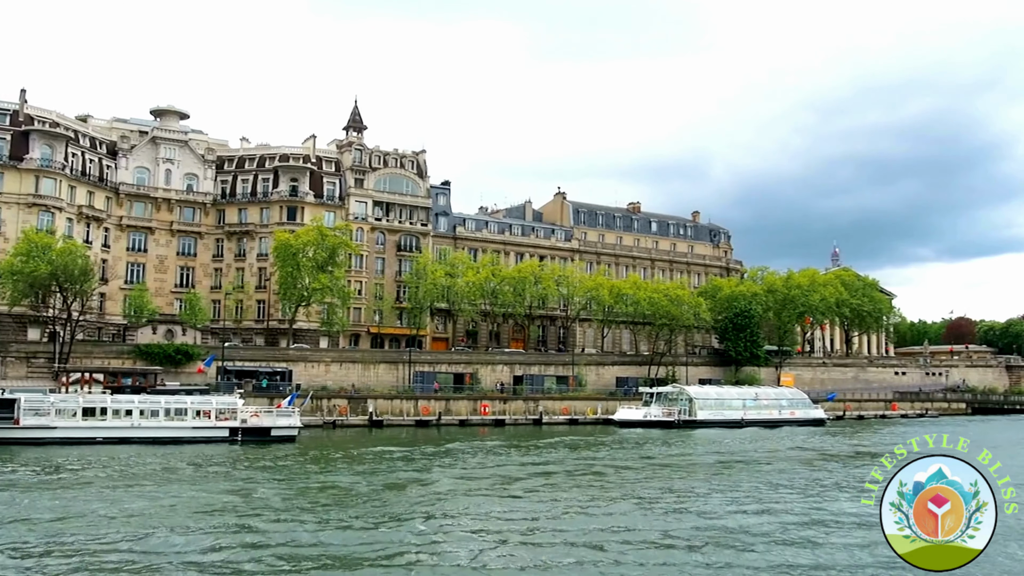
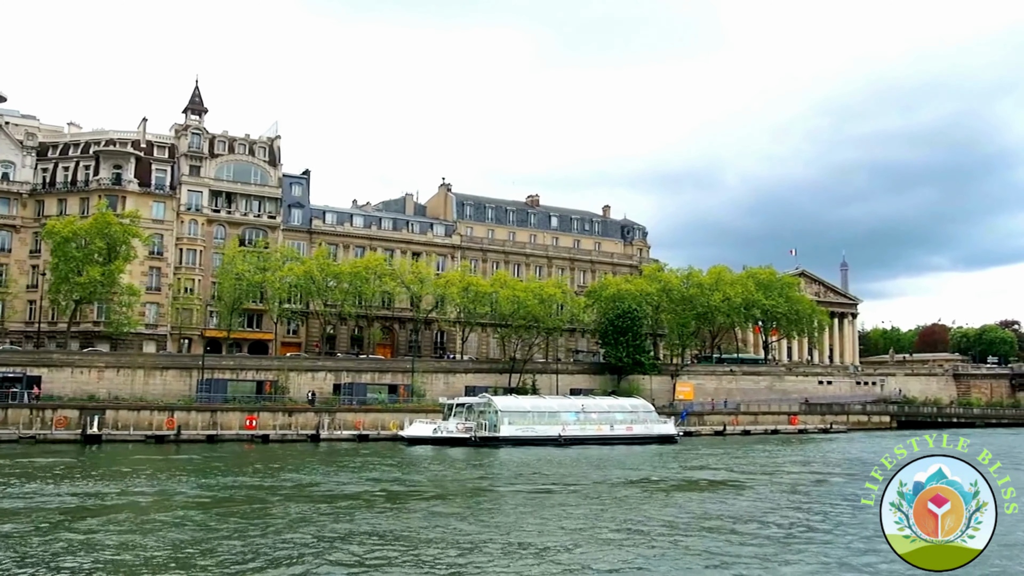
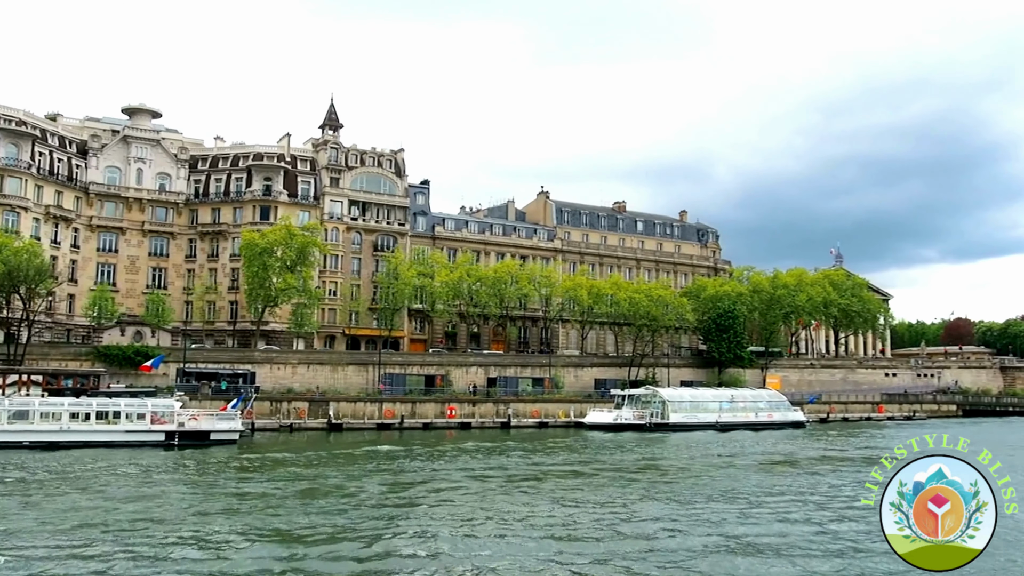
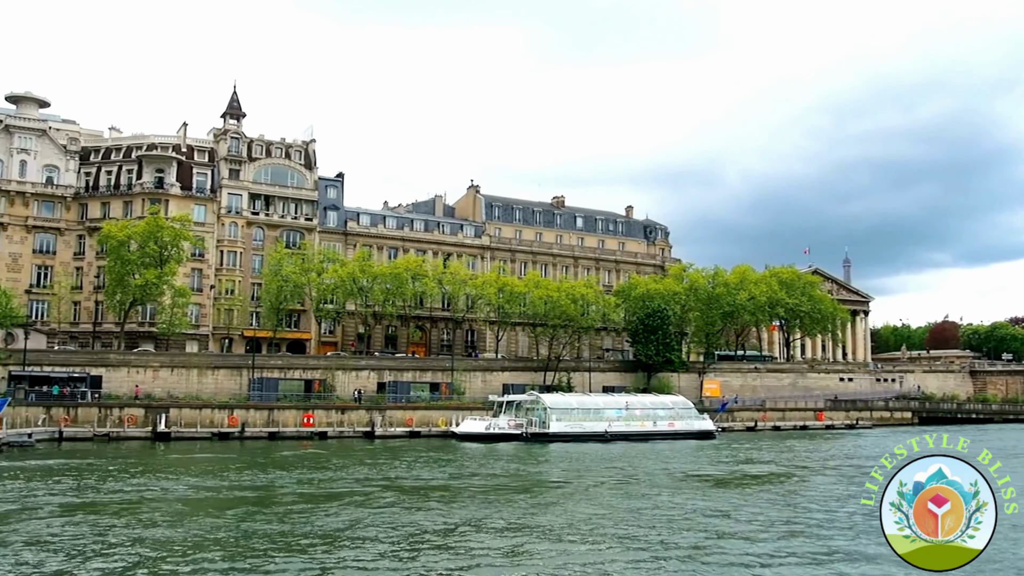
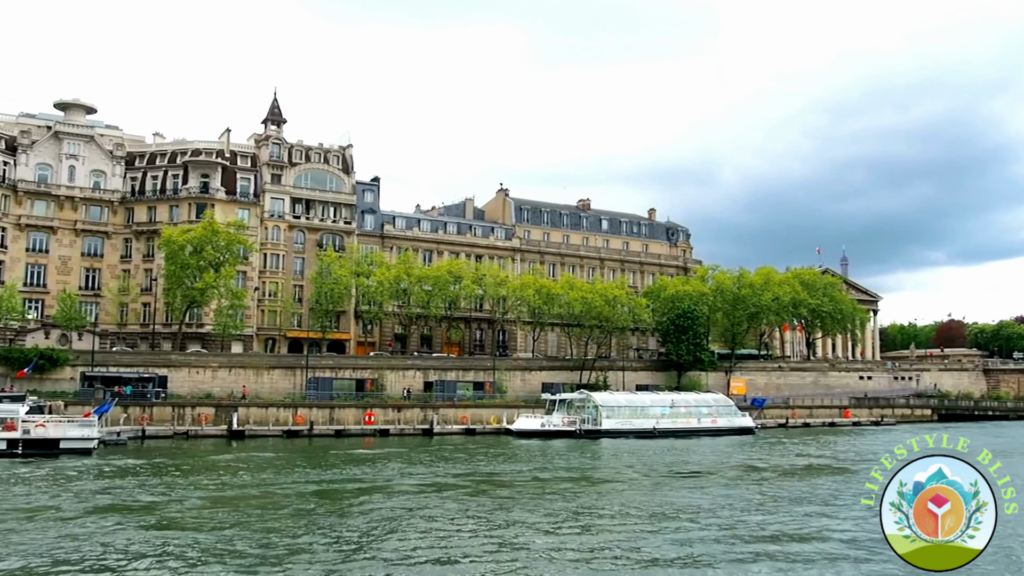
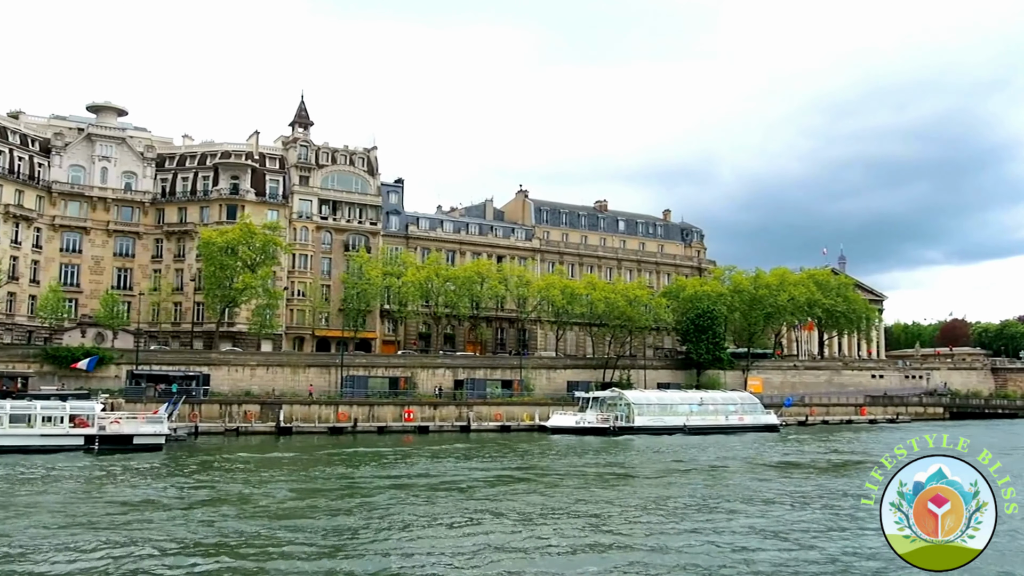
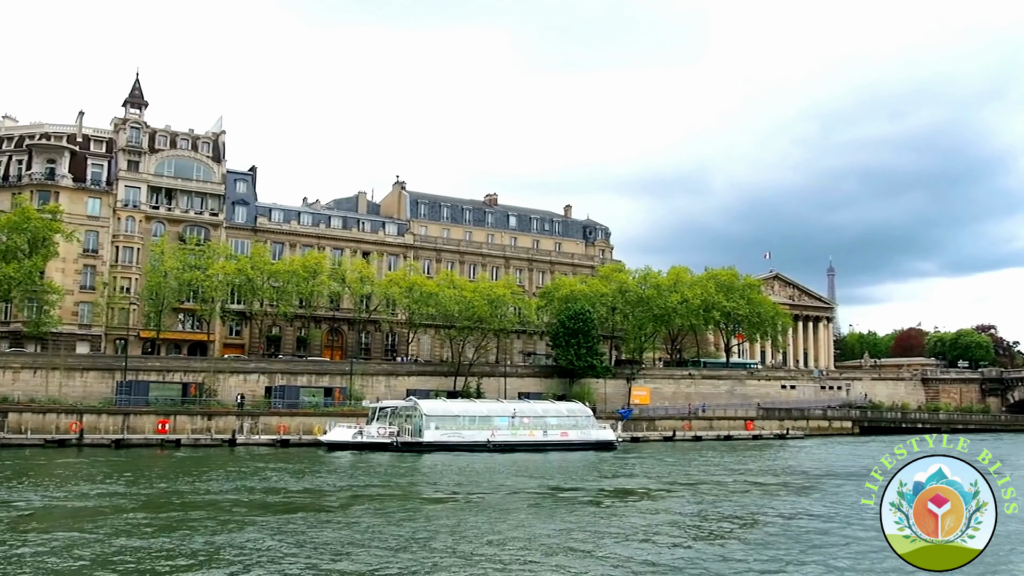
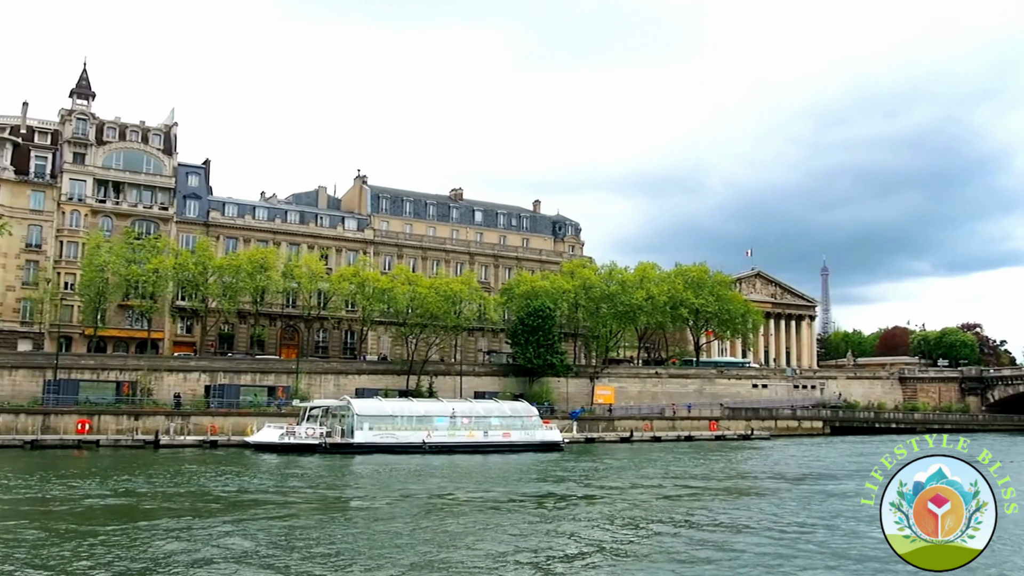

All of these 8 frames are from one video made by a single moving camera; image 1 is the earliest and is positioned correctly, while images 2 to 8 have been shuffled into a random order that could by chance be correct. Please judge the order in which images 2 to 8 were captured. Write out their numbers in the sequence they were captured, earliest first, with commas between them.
3, 6, 5, 4, 2, 7, 8
